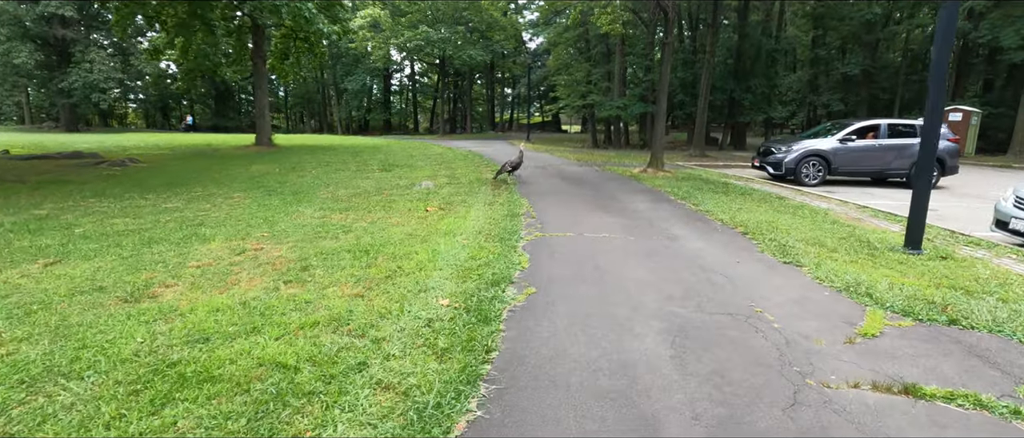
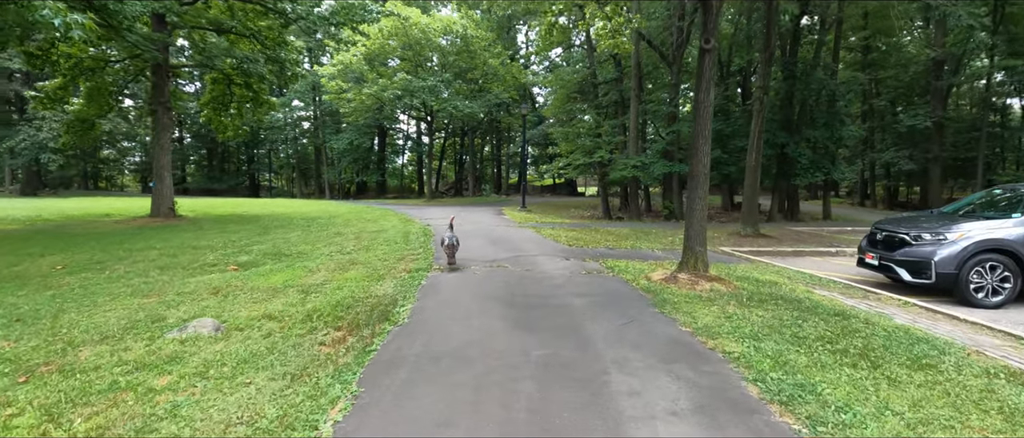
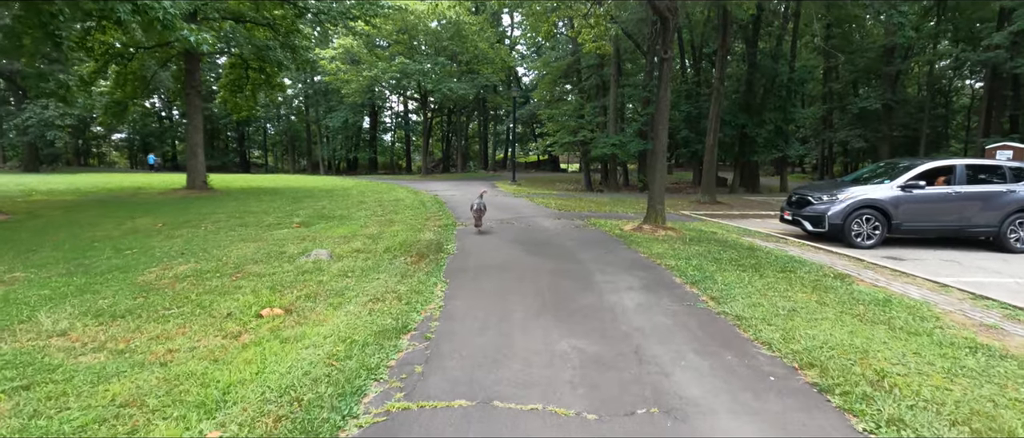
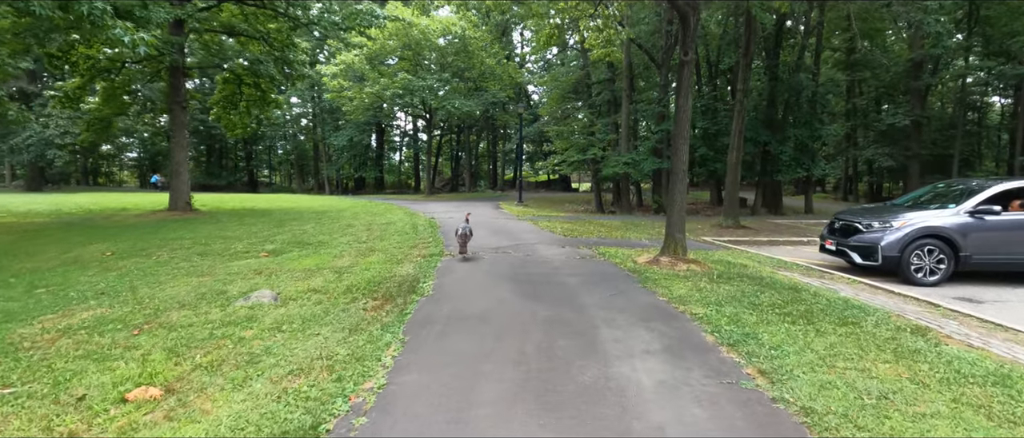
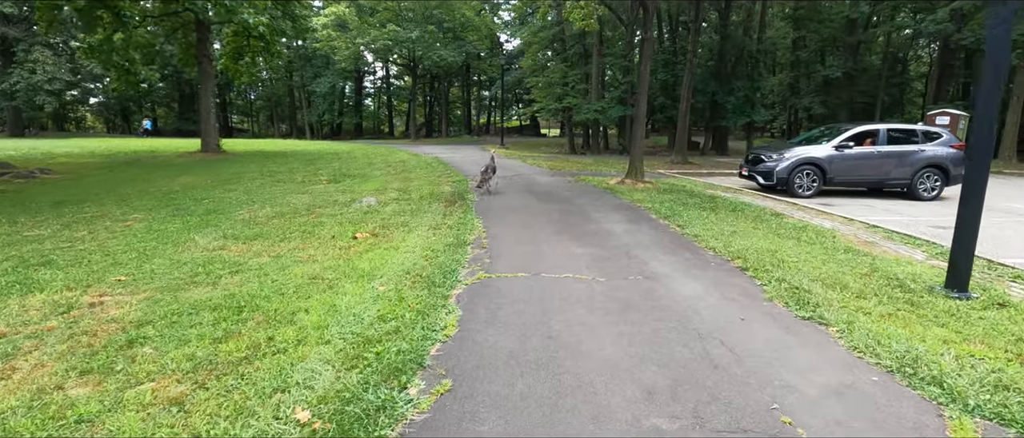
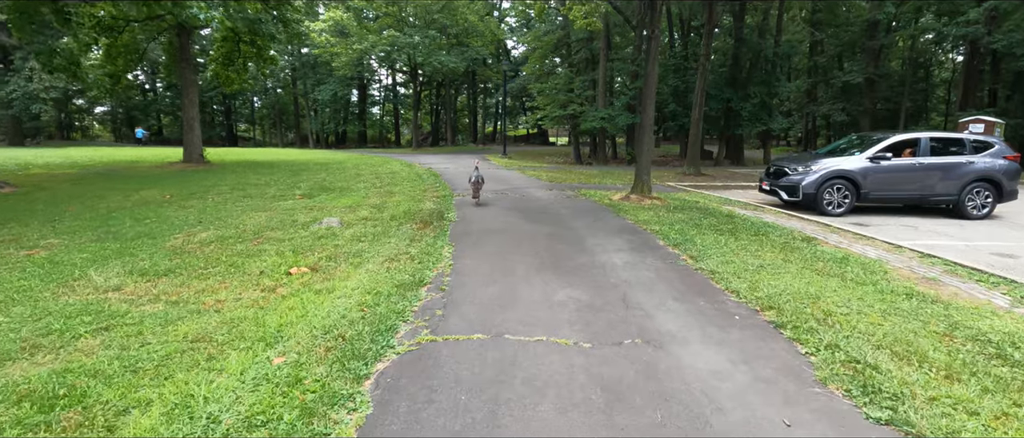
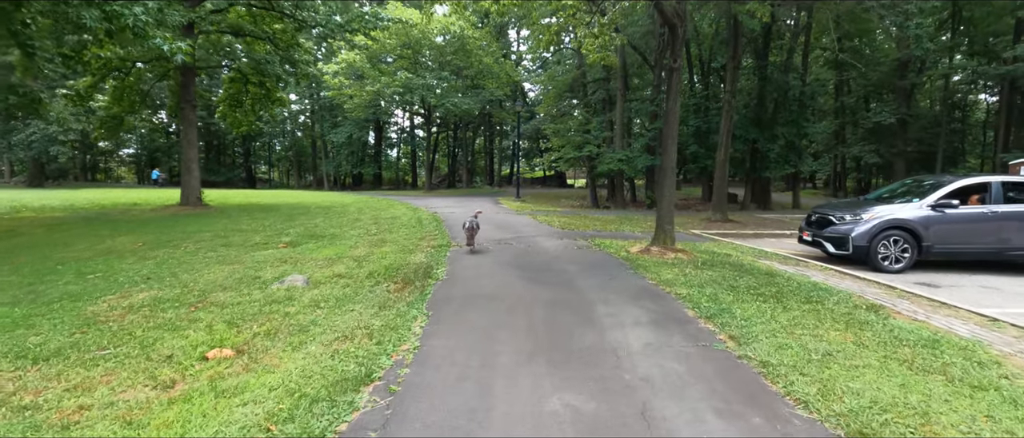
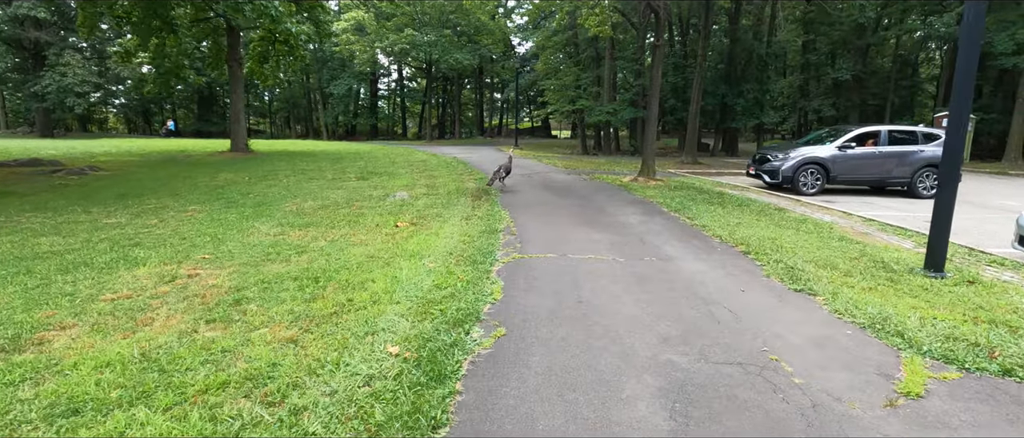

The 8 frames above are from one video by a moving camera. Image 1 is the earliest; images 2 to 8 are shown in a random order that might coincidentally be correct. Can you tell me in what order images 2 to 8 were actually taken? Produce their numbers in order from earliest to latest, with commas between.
8, 5, 6, 3, 7, 4, 2
